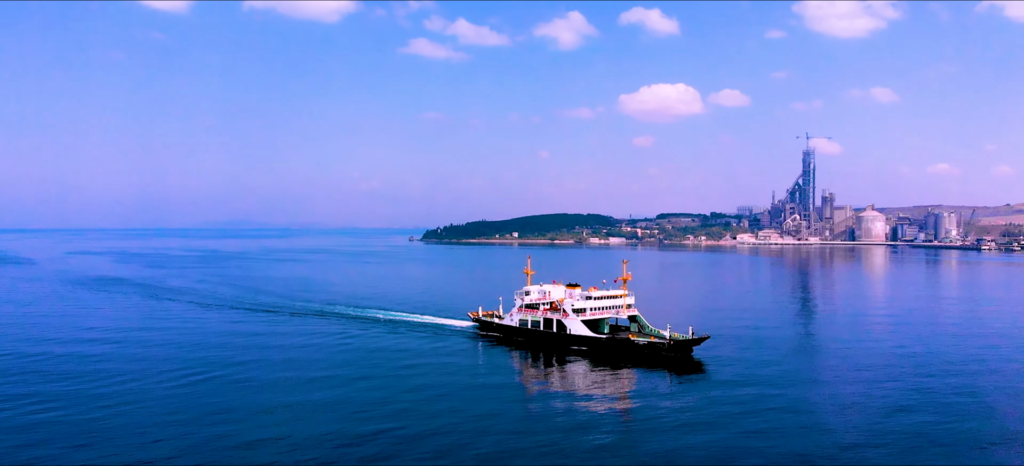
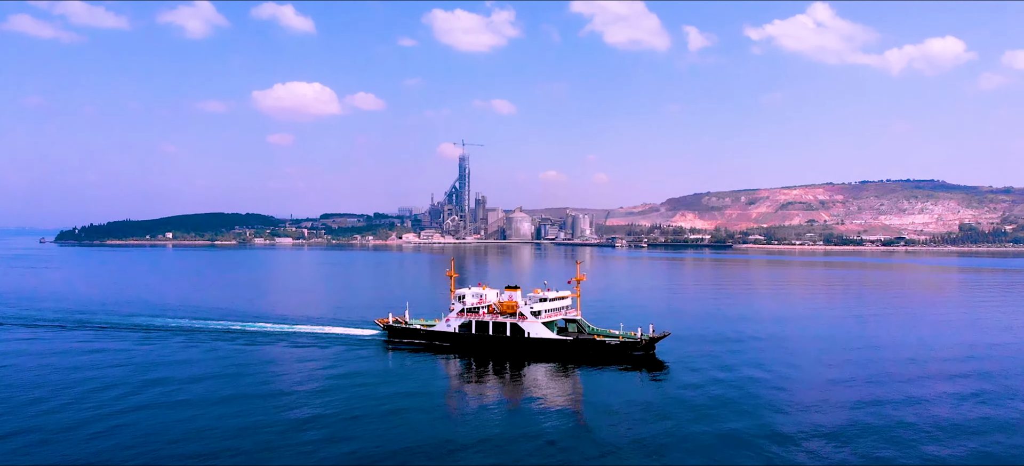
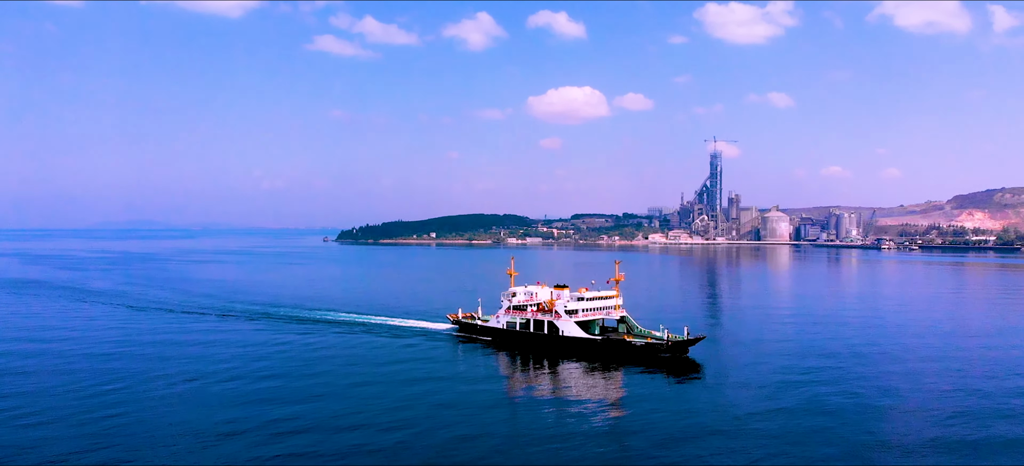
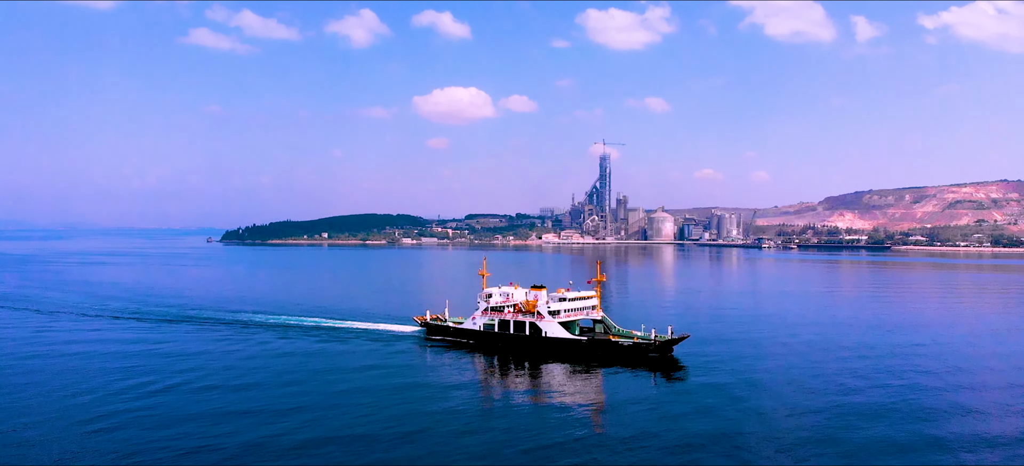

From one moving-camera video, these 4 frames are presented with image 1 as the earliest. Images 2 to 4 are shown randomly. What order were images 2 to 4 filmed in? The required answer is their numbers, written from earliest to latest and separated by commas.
3, 4, 2
